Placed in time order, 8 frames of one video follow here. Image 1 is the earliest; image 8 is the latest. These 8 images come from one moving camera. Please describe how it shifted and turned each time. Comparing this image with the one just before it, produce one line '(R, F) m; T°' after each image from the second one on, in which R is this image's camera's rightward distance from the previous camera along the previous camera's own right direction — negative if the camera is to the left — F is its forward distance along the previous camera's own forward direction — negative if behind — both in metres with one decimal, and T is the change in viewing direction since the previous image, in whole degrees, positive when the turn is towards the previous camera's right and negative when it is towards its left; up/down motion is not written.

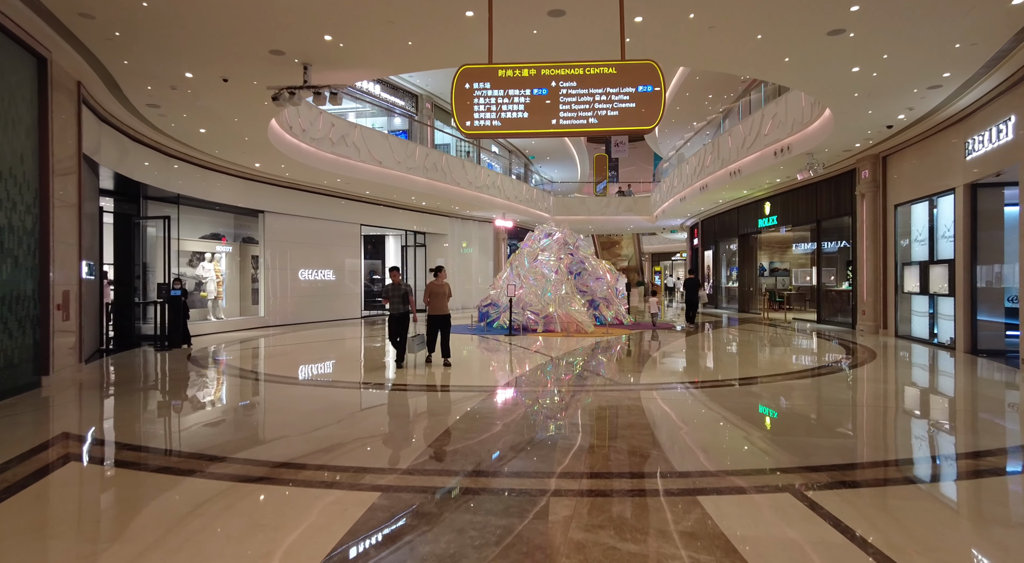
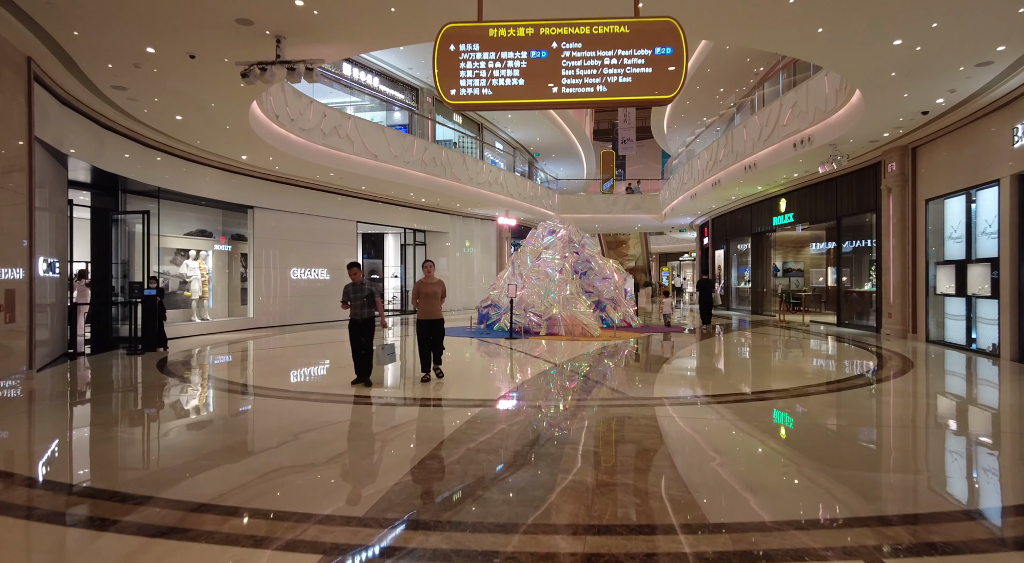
(+0.1, +0.7) m; -1°
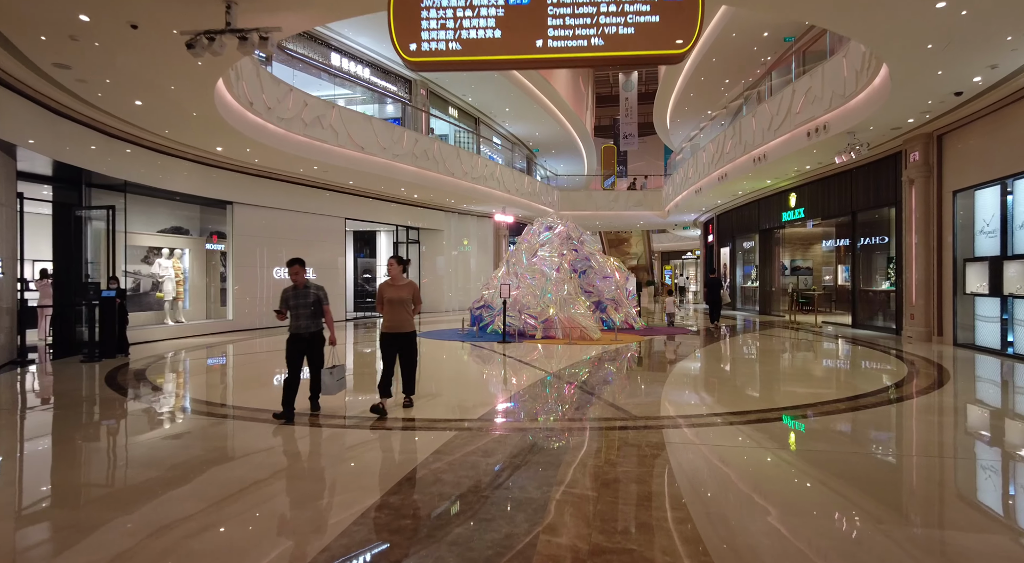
(+0.1, +0.8) m; 0°
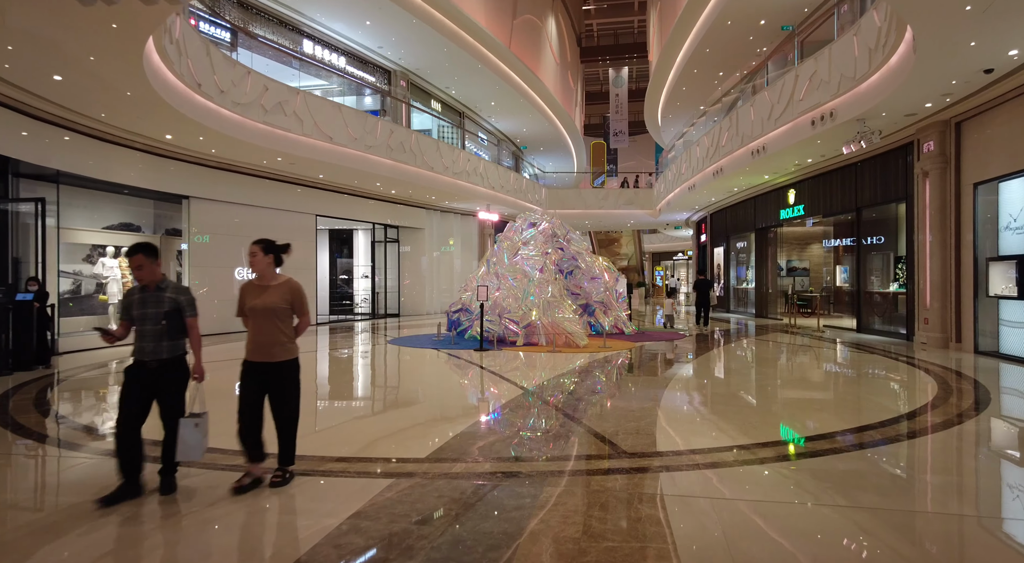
(+0.2, +0.9) m; +1°
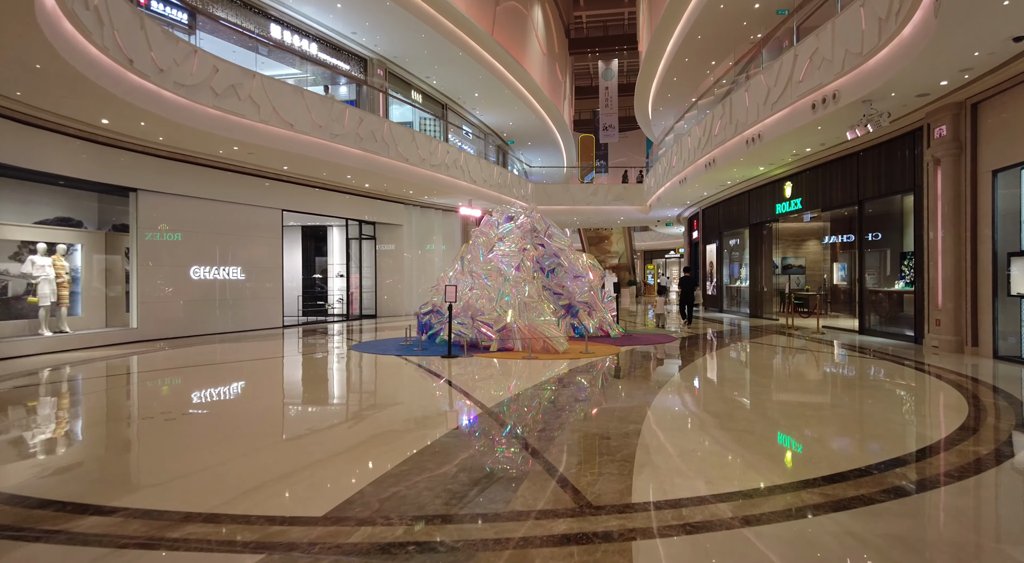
(+0.3, +0.9) m; +1°
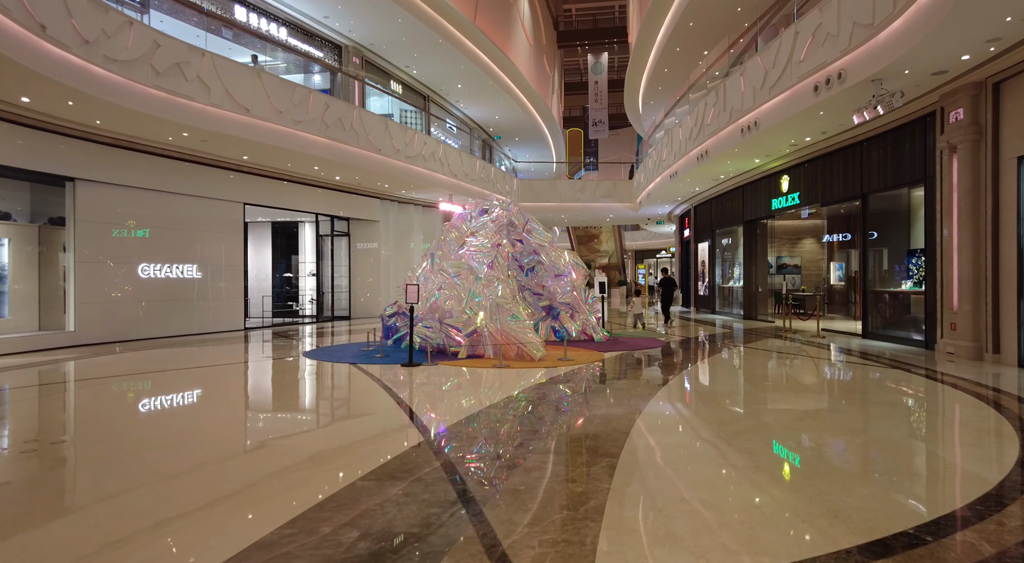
(+0.3, +0.9) m; +1°
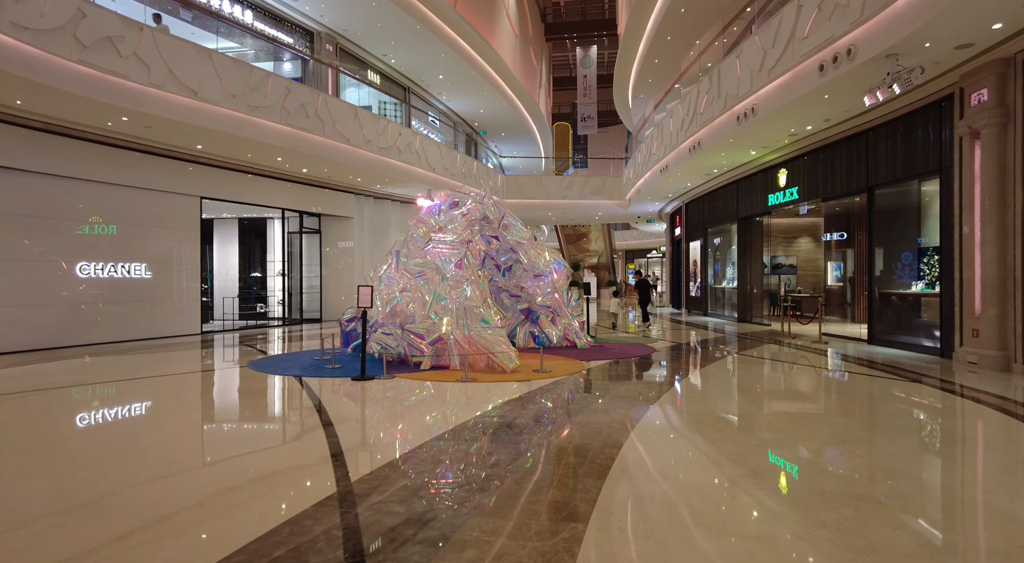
(+0.3, +0.9) m; +1°
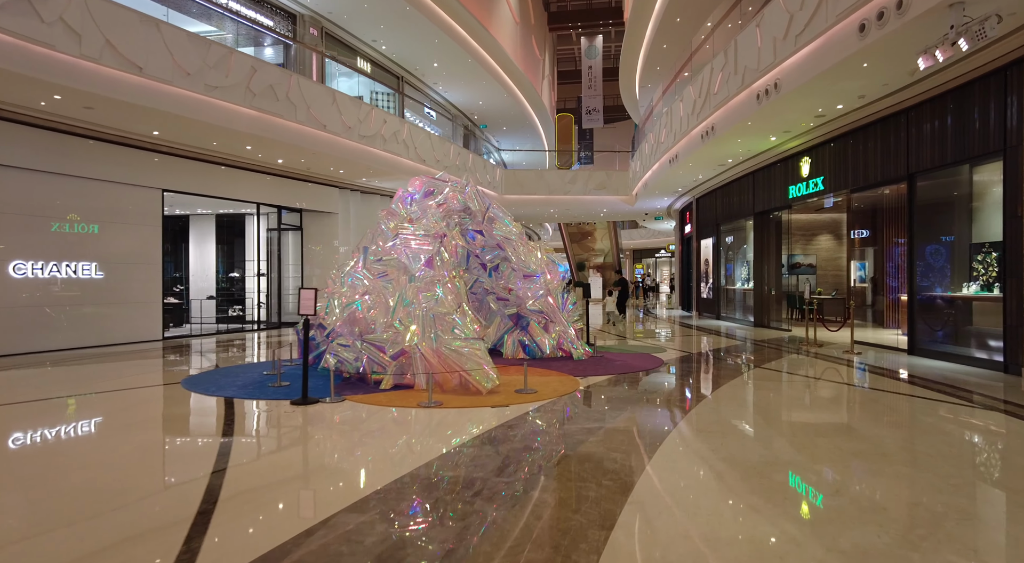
(+0.3, +1.2) m; -1°
